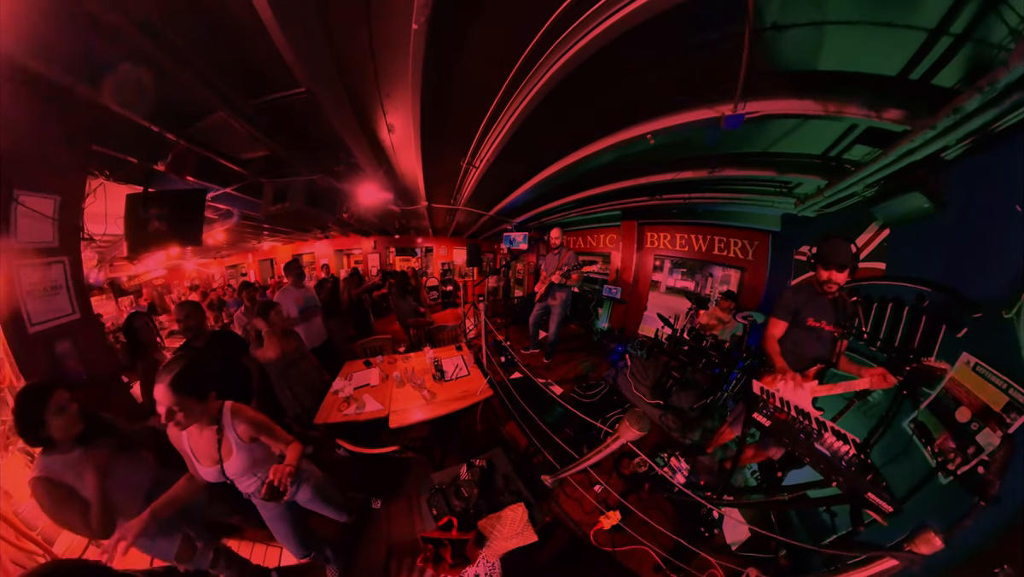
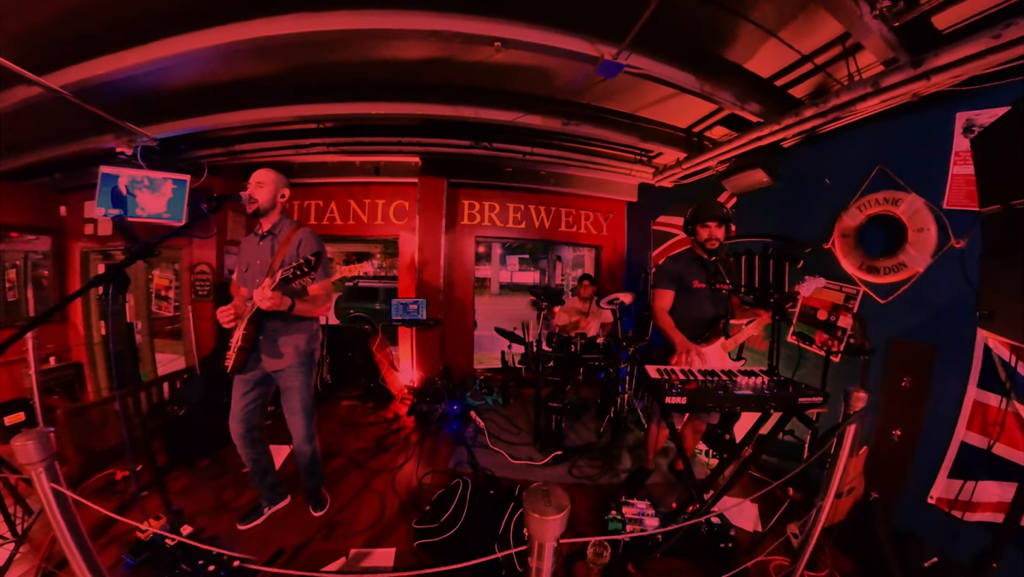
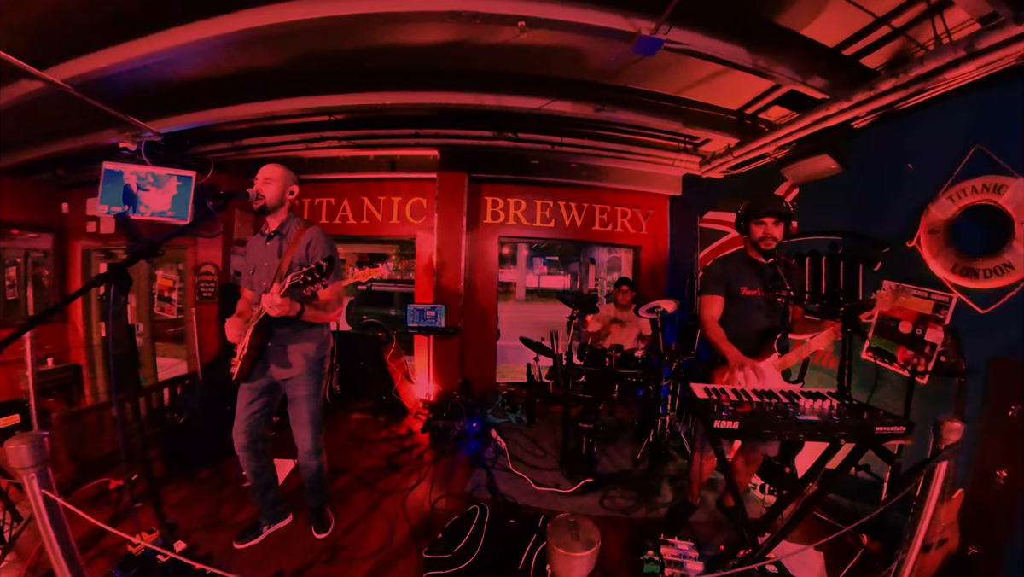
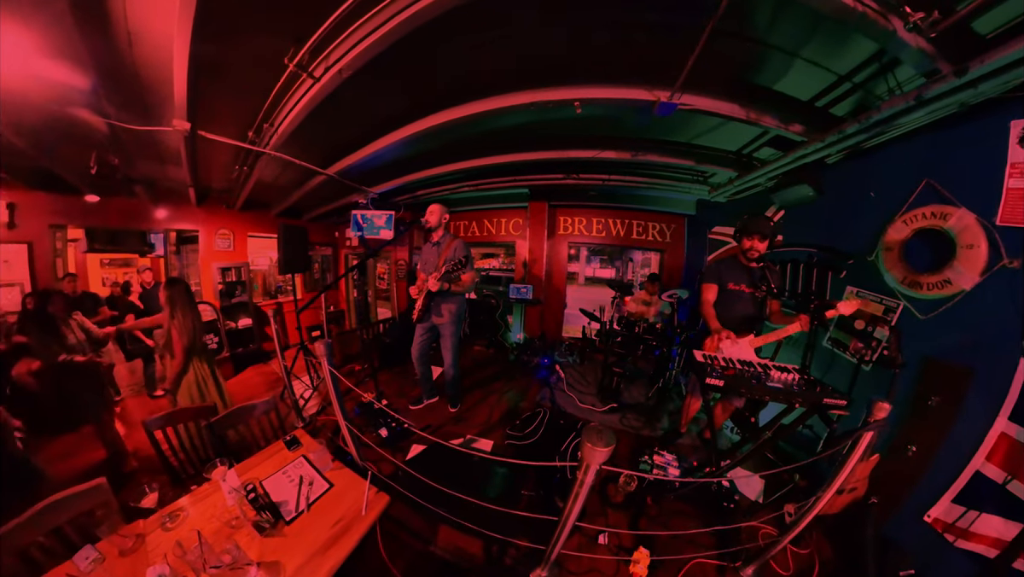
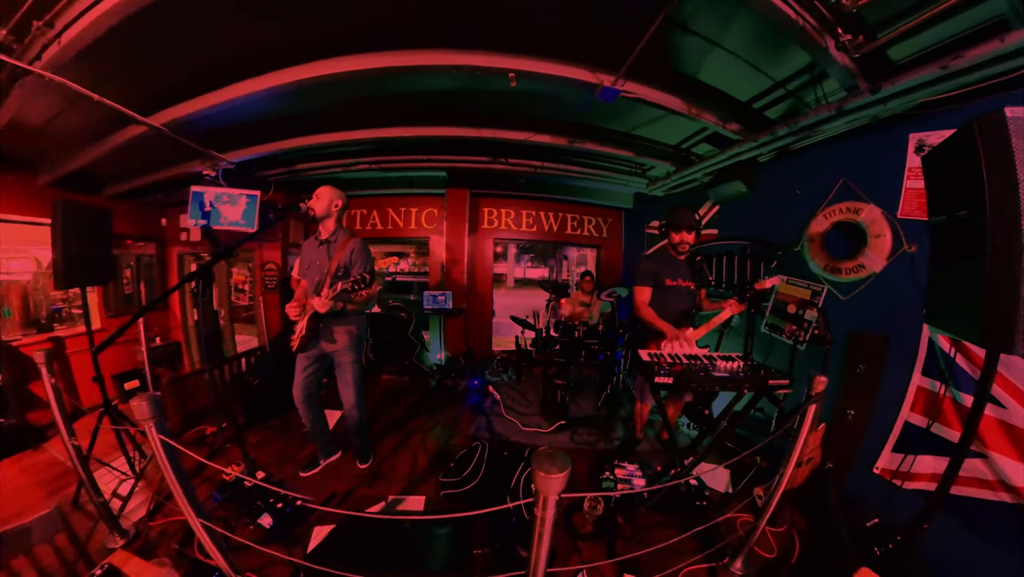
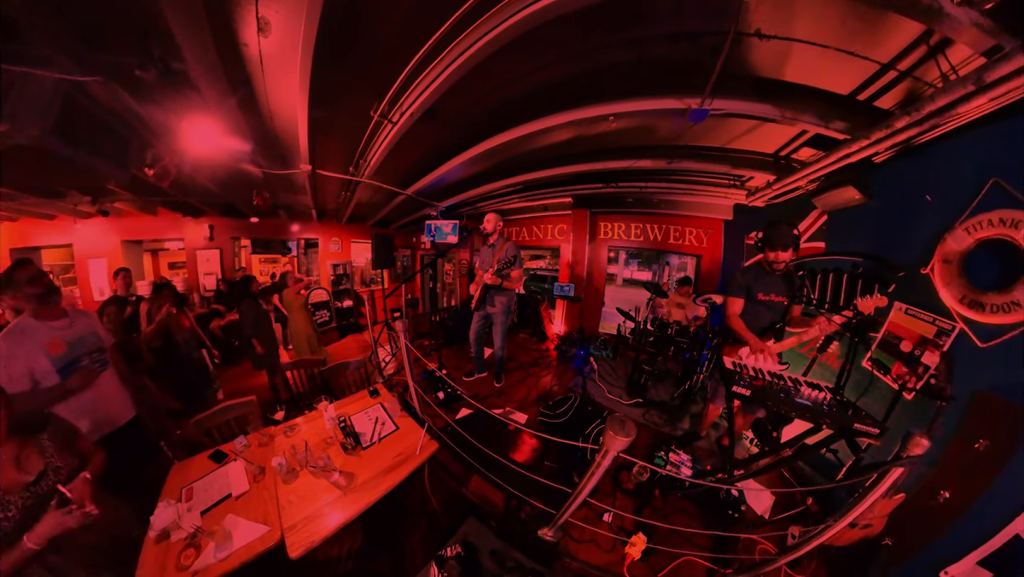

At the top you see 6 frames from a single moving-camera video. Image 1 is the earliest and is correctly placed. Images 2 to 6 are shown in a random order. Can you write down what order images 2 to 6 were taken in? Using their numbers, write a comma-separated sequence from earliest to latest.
6, 4, 5, 2, 3
